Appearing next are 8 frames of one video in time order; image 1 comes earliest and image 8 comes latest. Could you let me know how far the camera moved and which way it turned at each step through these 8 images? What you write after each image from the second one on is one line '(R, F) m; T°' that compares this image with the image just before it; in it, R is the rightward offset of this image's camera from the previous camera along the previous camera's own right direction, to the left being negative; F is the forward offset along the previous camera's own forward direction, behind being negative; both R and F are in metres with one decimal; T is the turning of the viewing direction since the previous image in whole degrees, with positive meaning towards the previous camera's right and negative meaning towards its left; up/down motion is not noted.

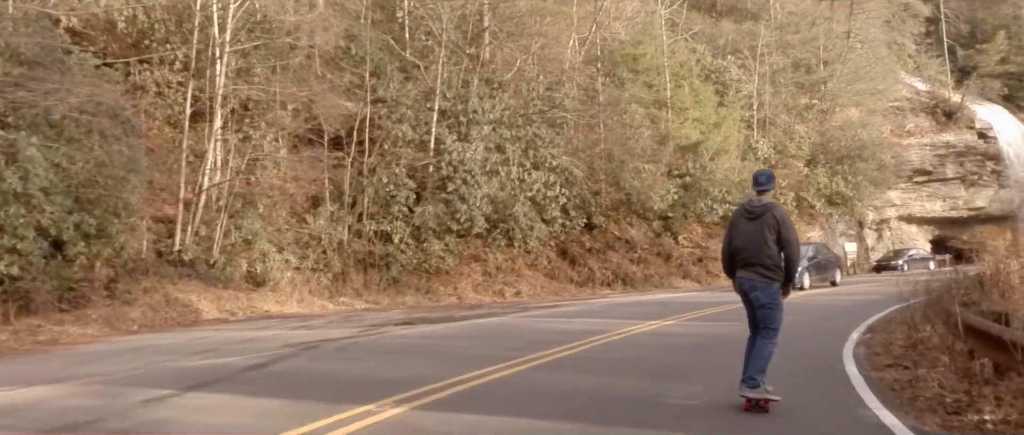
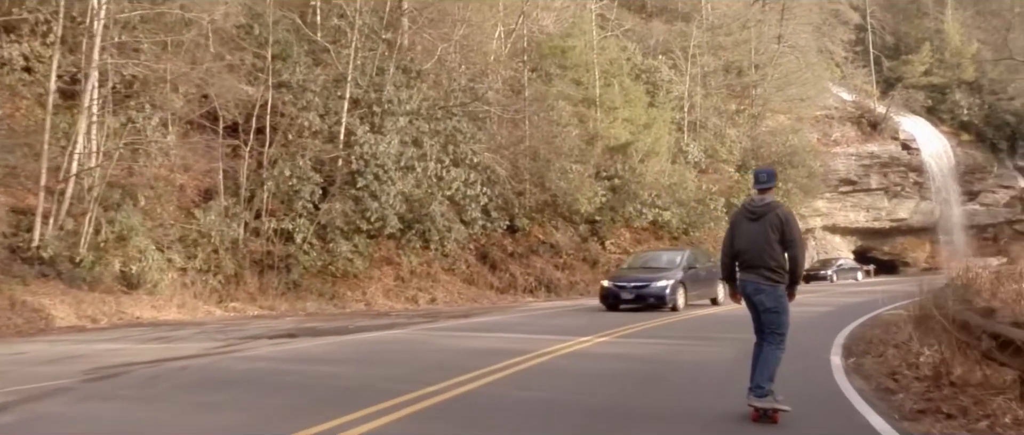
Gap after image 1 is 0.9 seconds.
(+0.3, +2.2) m; +5°
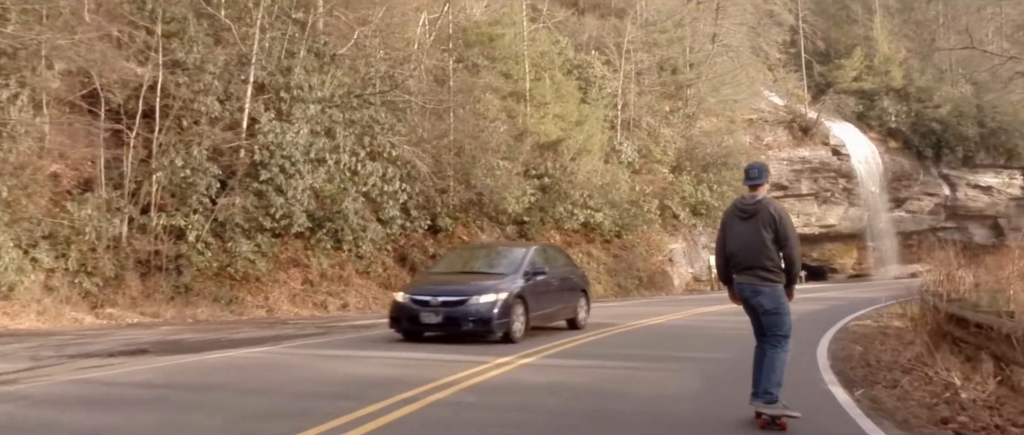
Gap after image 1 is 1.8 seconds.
(+0.2, +2.2) m; +4°
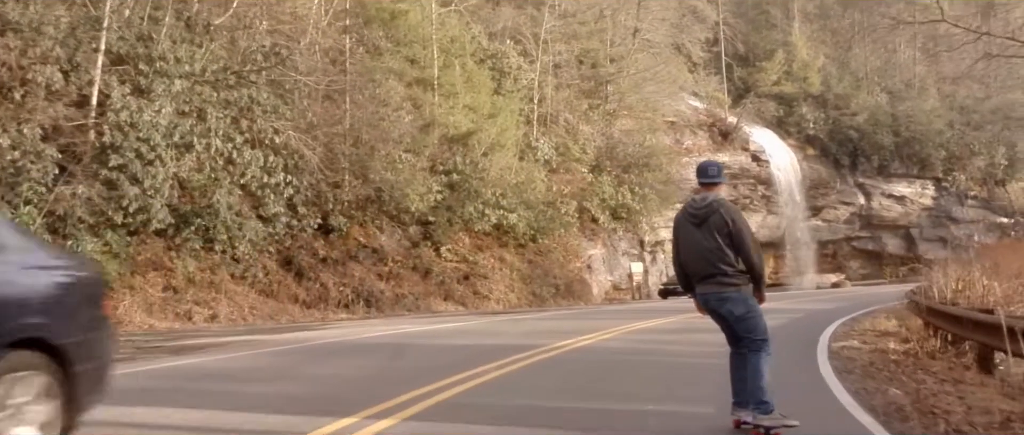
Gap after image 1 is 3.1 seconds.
(+0.3, +3.1) m; +5°
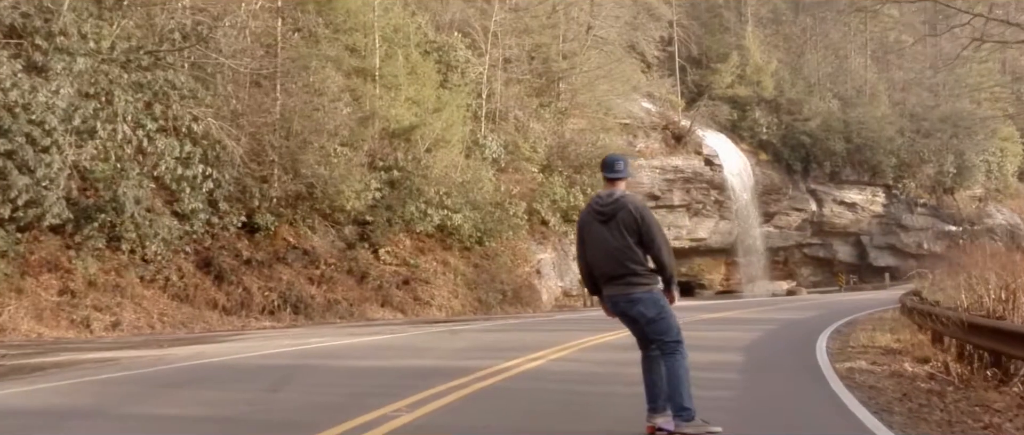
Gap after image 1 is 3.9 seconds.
(+0.1, +1.9) m; +3°
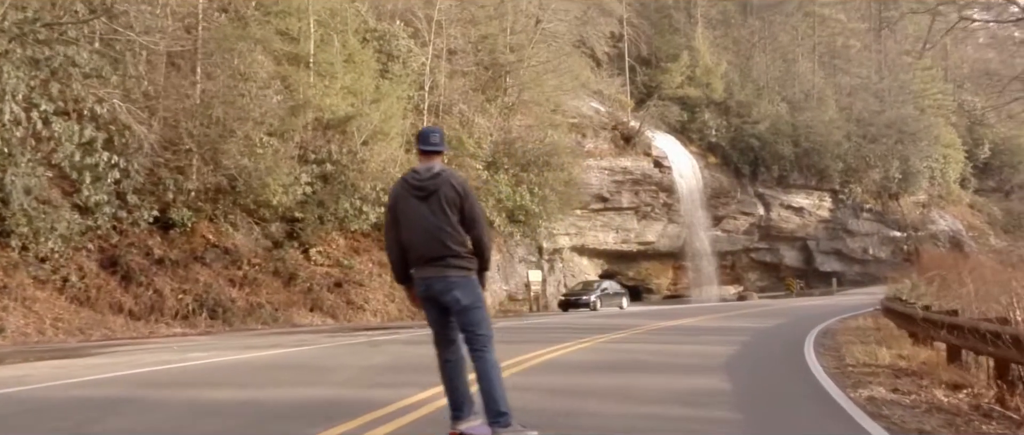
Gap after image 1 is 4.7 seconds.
(+0.1, +1.7) m; +3°
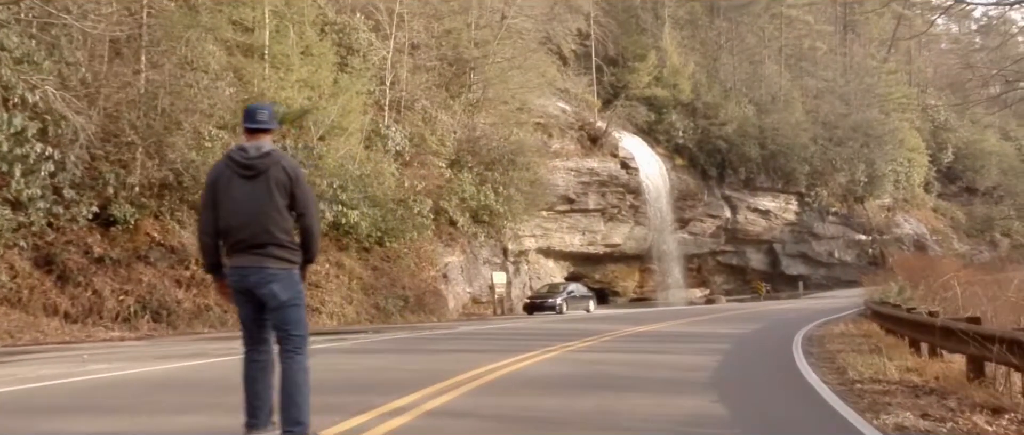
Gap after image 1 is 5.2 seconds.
(+0.1, +0.9) m; +2°
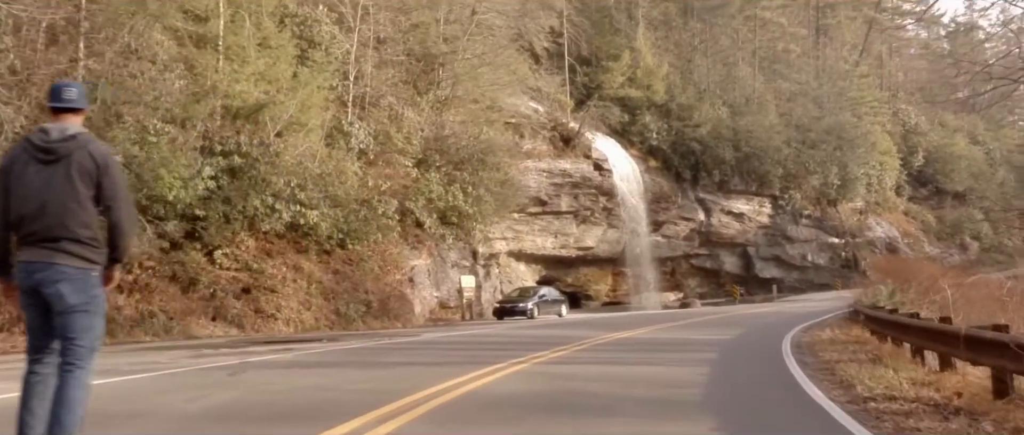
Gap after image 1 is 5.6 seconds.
(+0.1, +1.2) m; +2°
